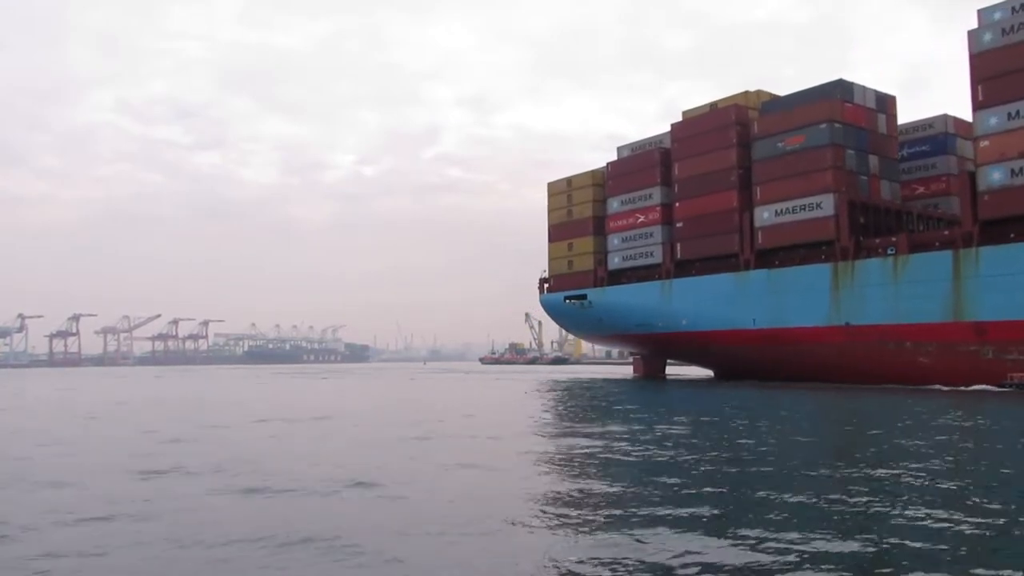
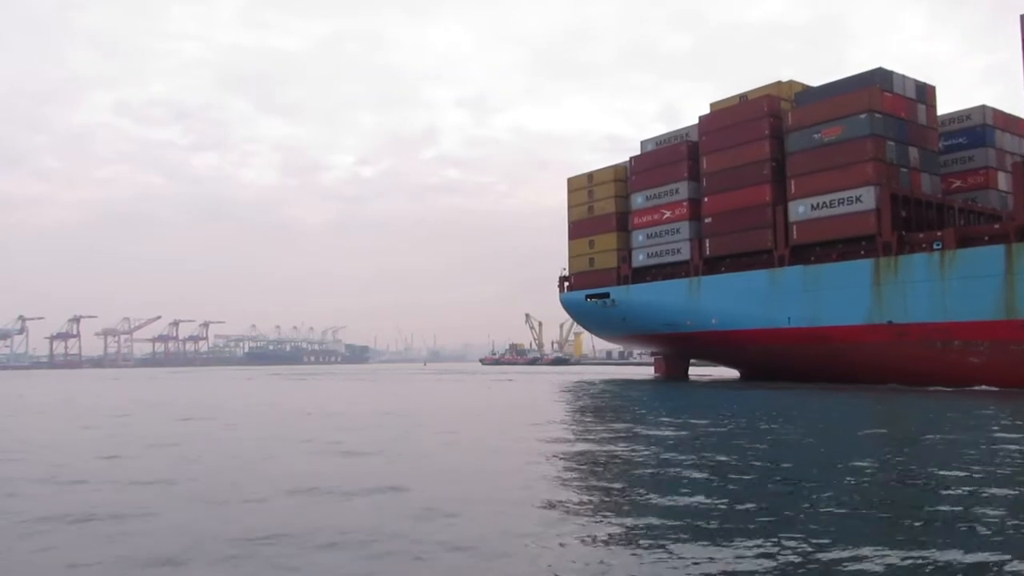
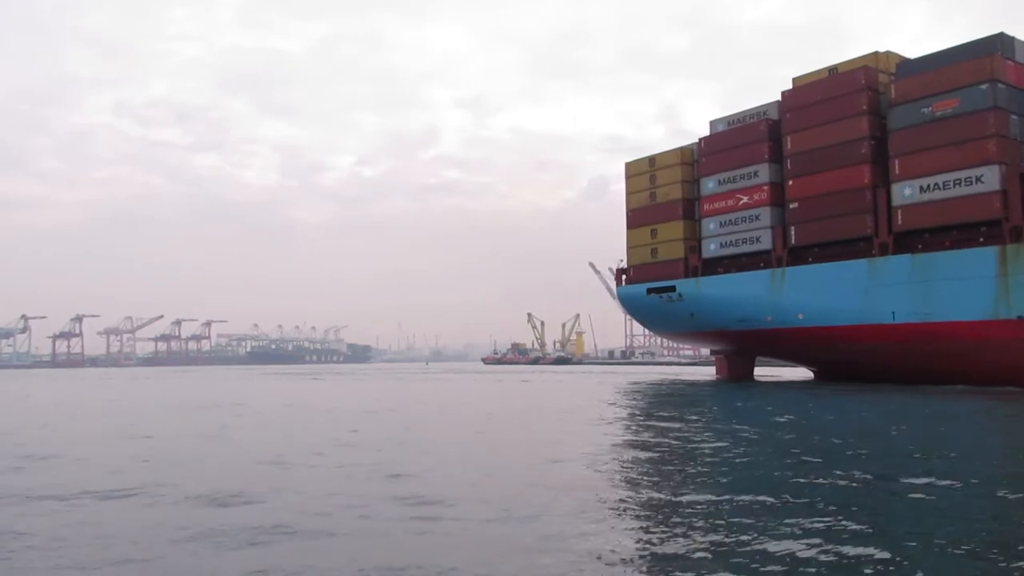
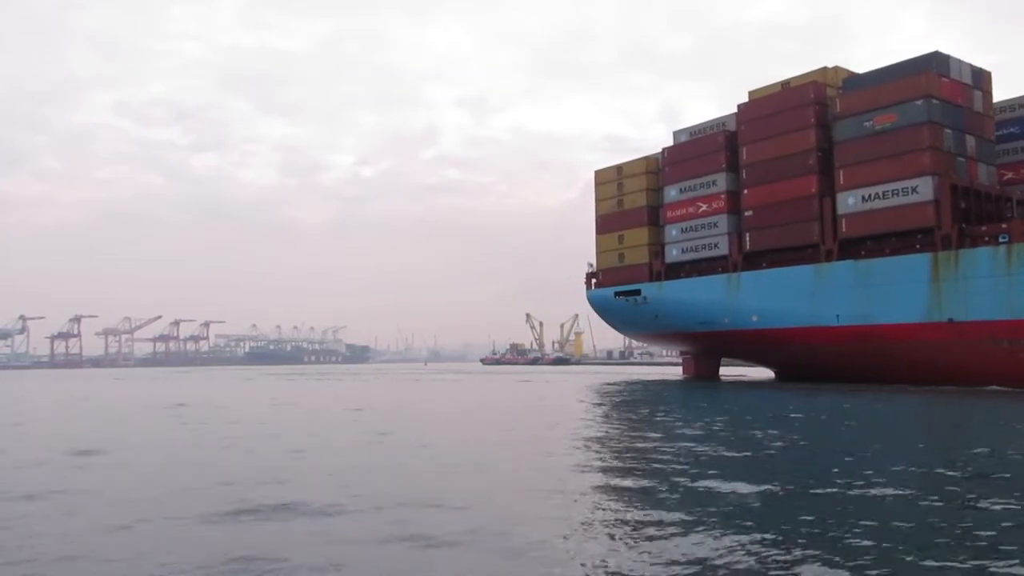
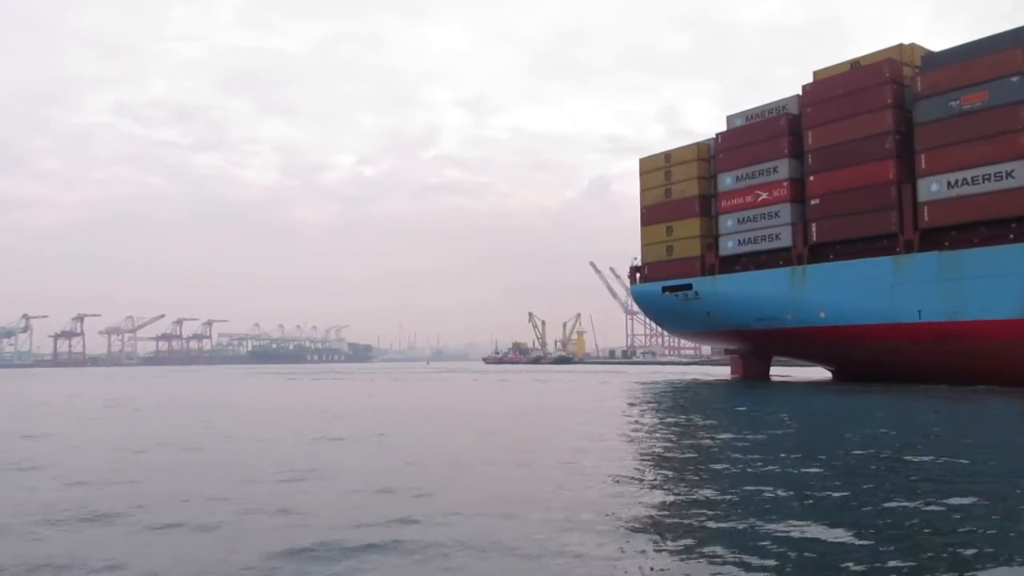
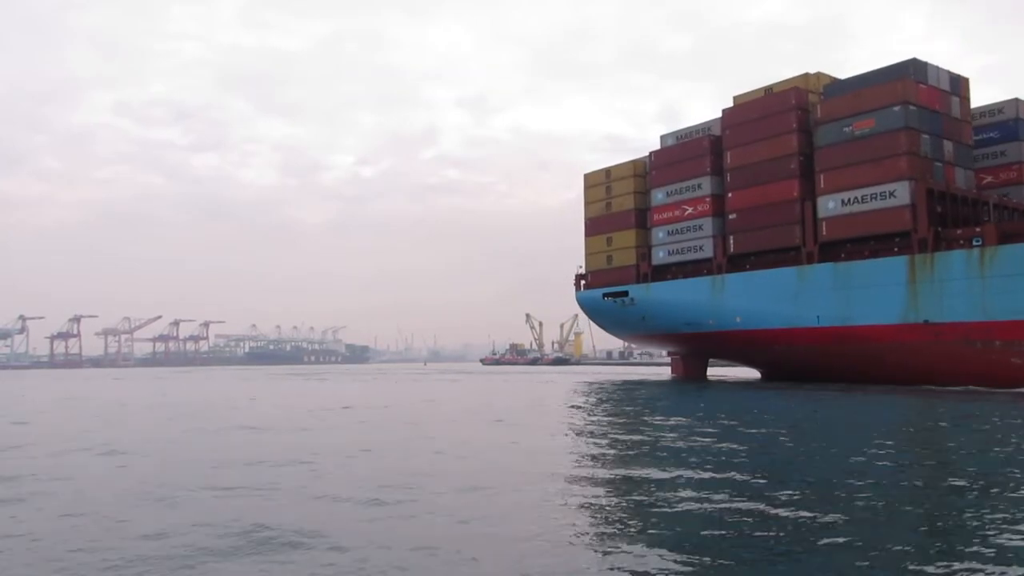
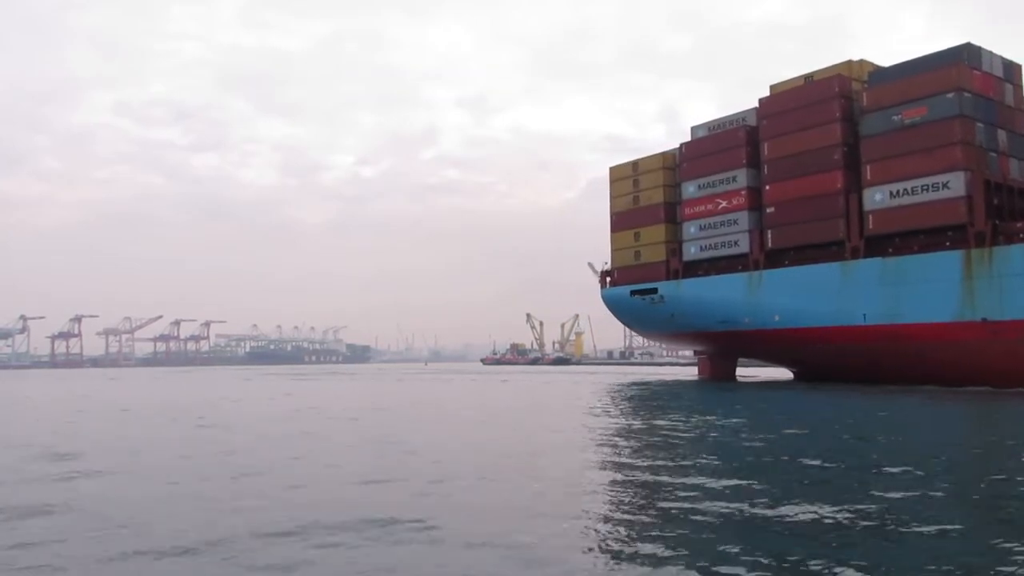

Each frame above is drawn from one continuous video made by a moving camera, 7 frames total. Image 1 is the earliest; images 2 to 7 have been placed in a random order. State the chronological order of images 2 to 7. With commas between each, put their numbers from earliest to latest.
2, 6, 4, 7, 3, 5
